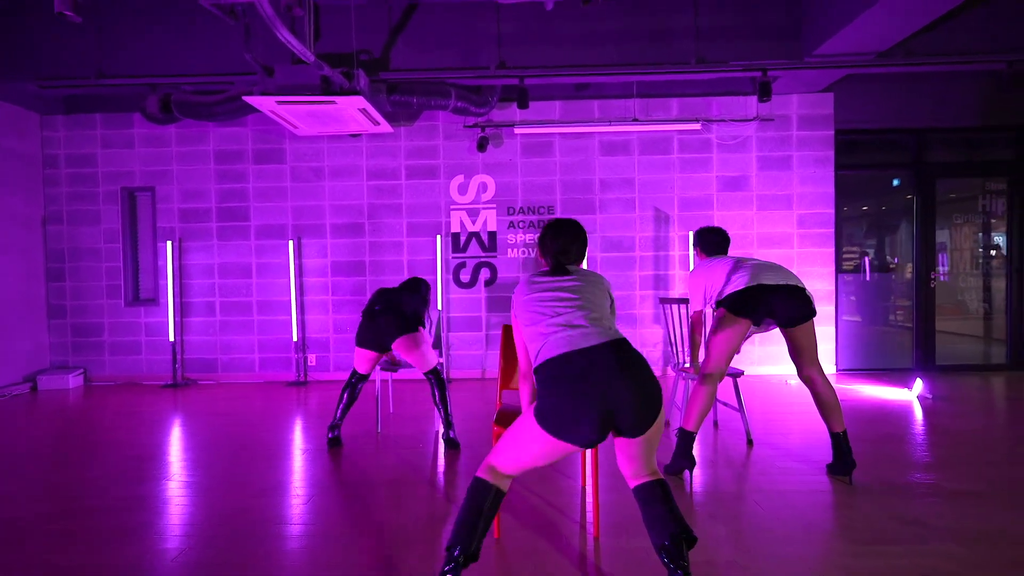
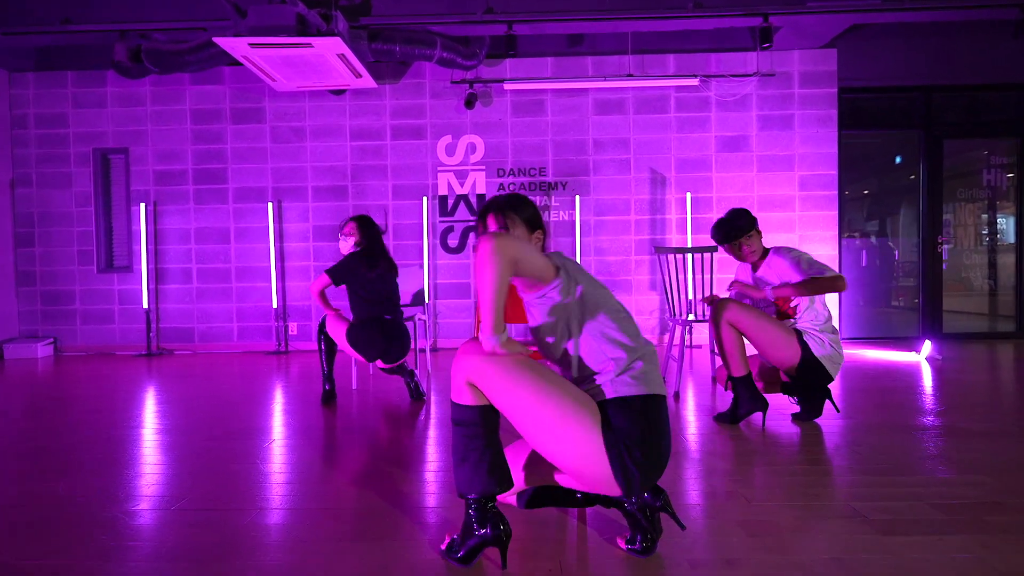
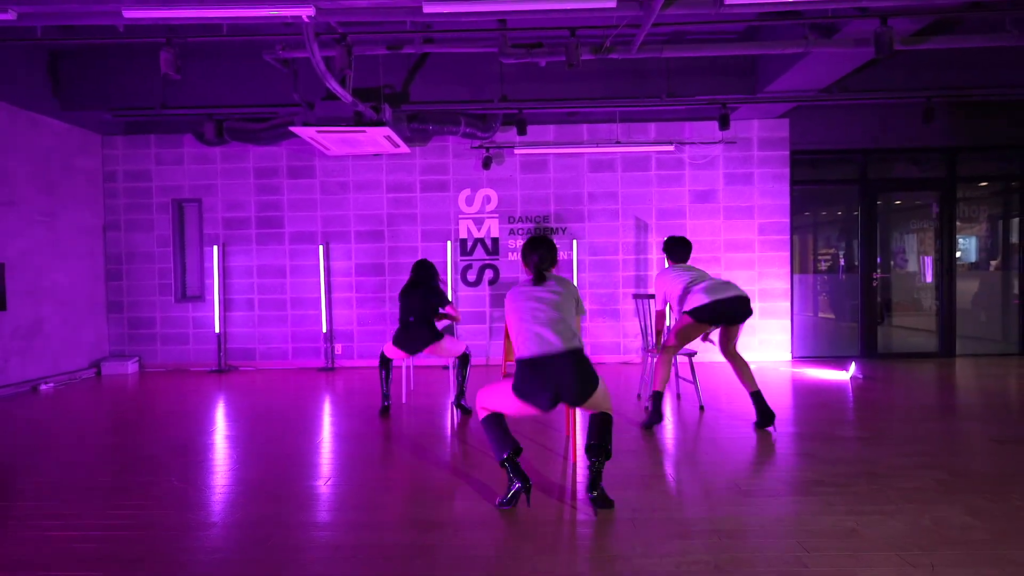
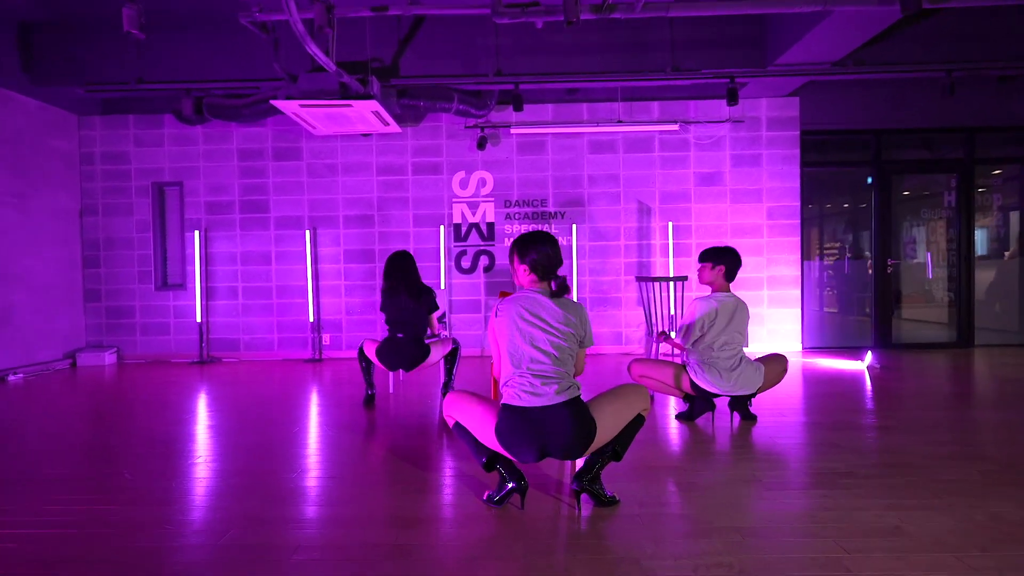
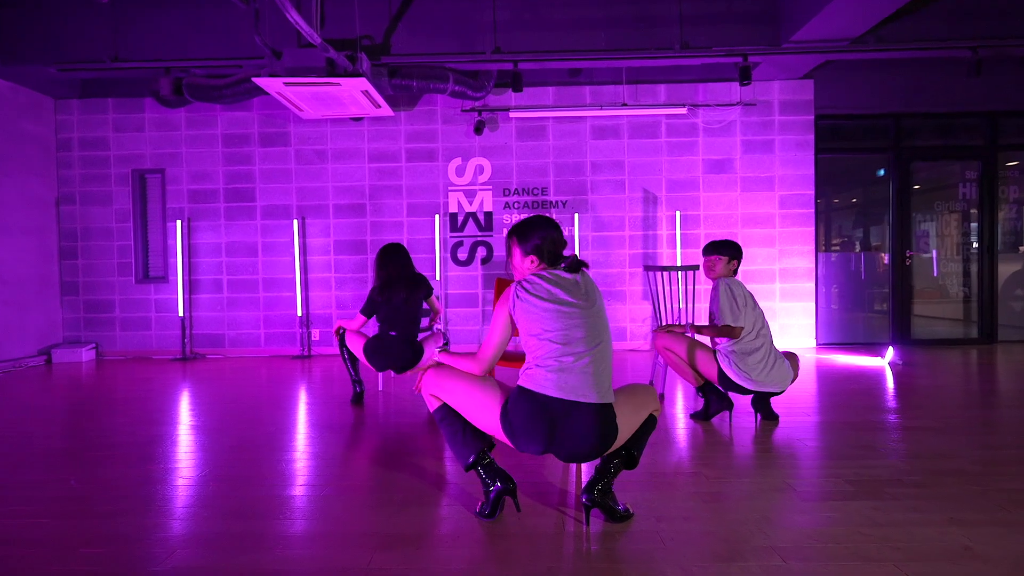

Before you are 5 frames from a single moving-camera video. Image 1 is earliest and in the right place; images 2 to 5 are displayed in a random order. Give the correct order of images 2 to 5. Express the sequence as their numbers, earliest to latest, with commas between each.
3, 4, 5, 2
